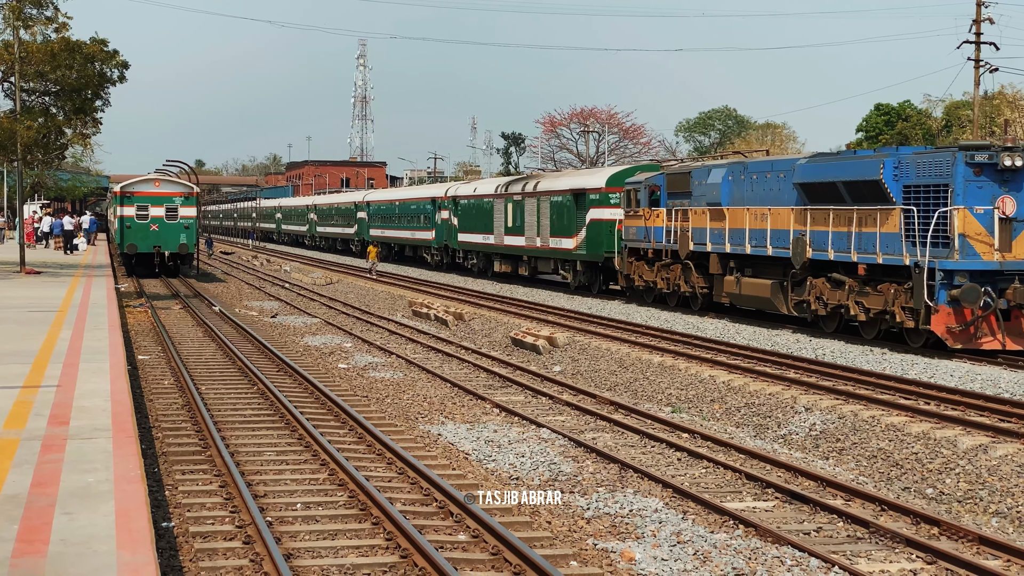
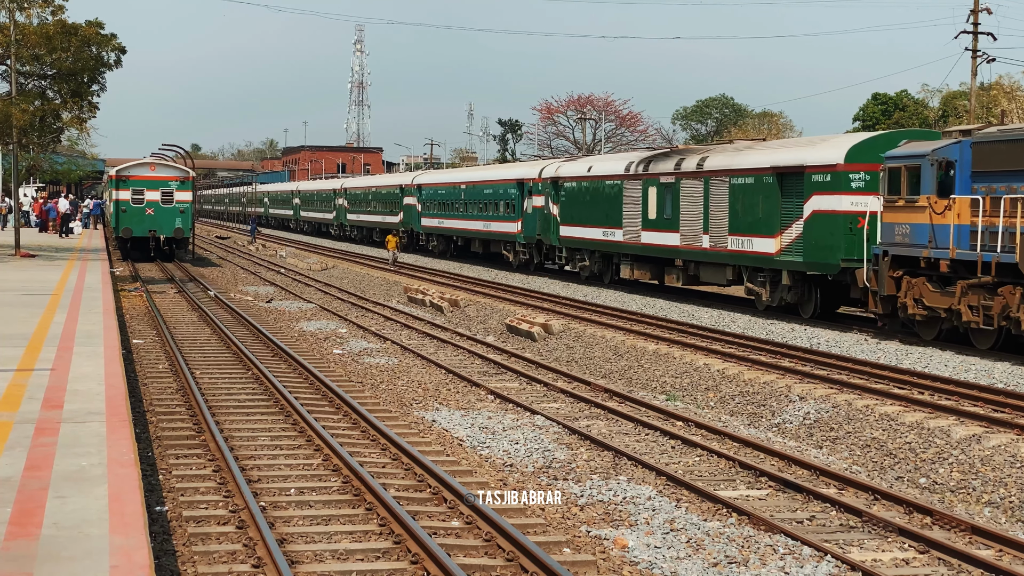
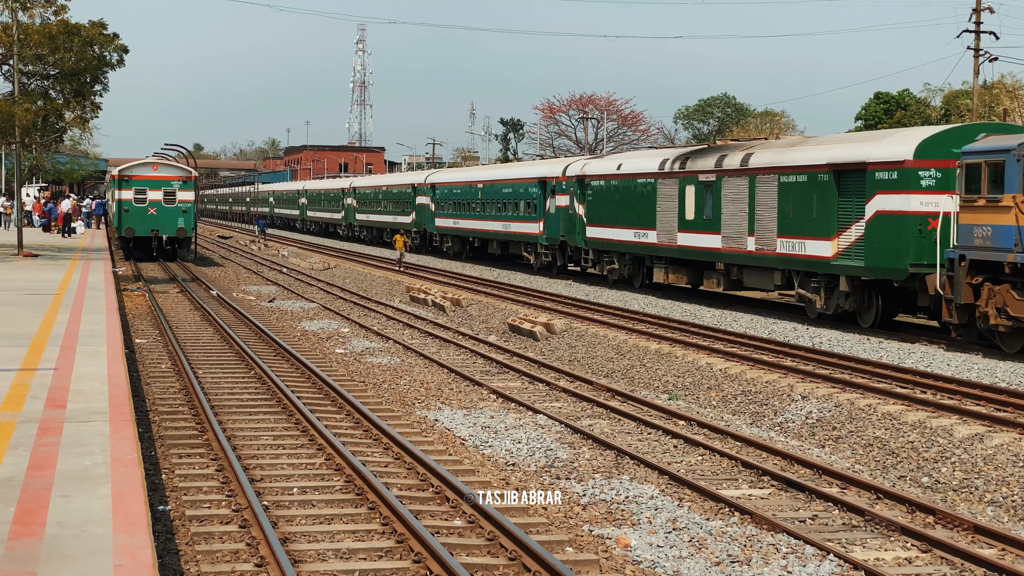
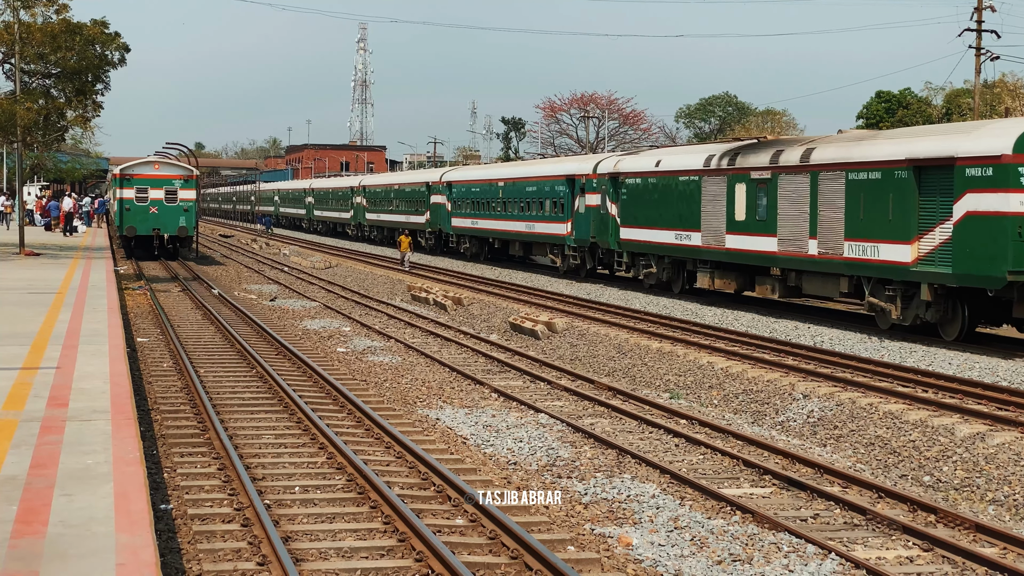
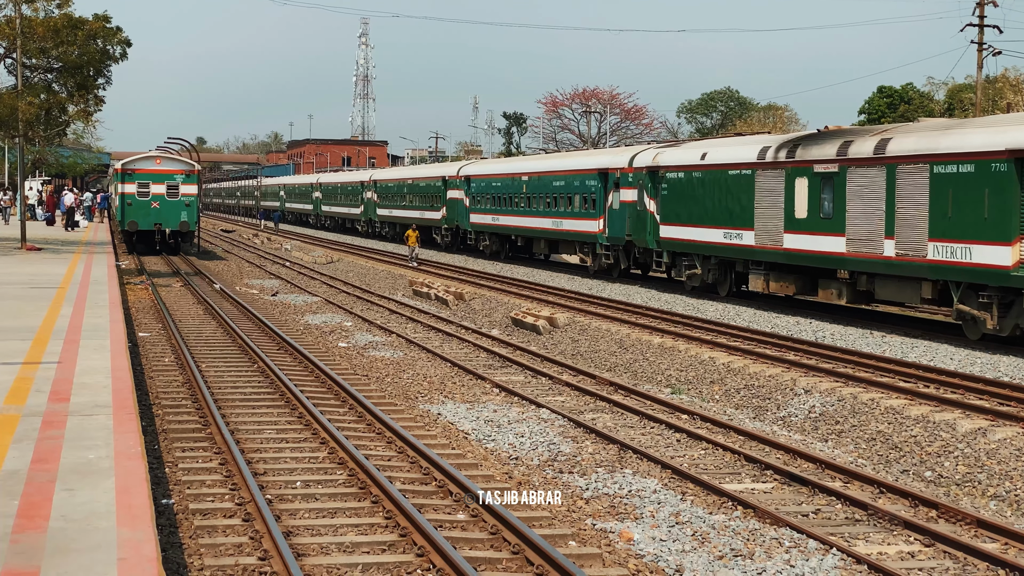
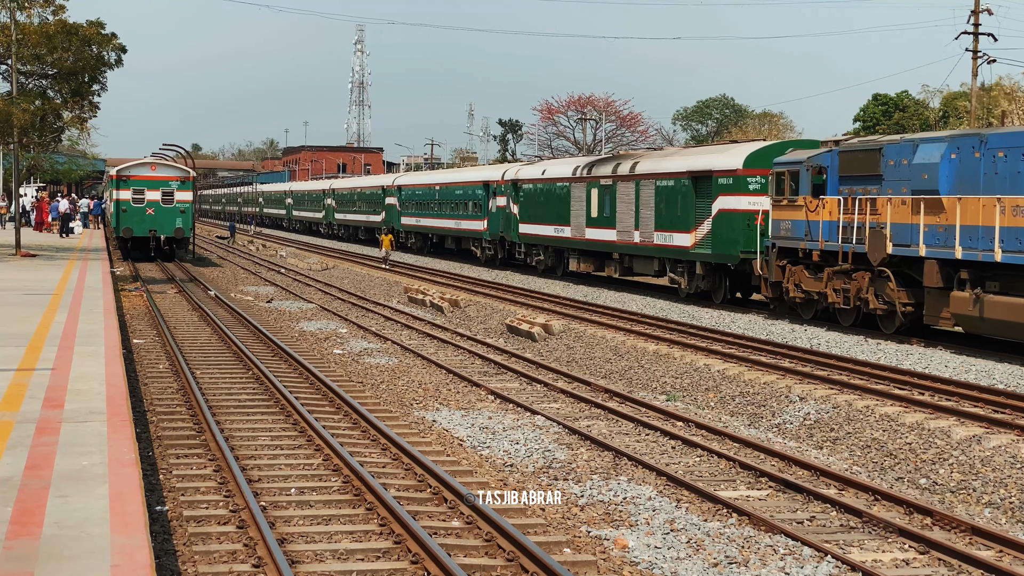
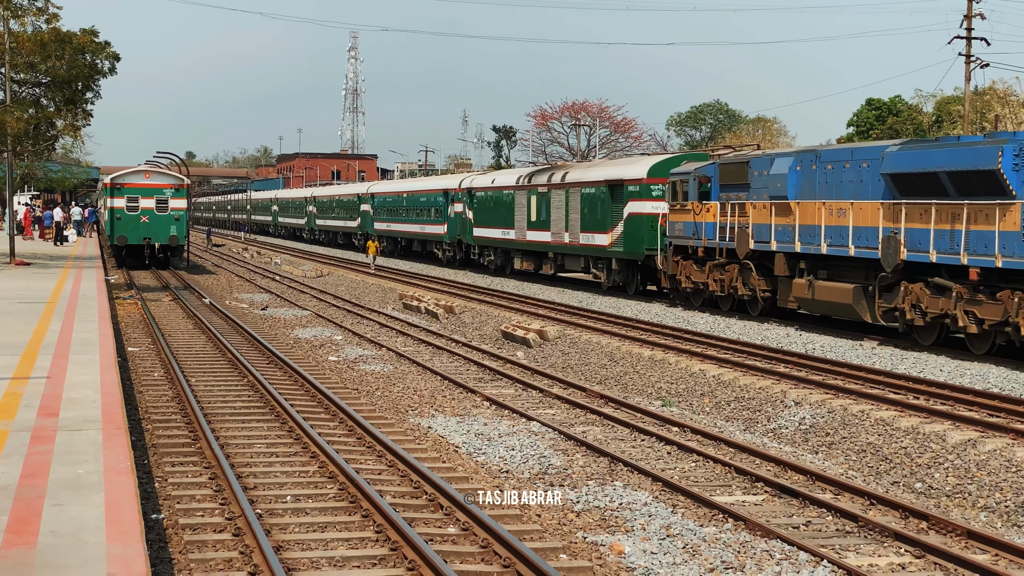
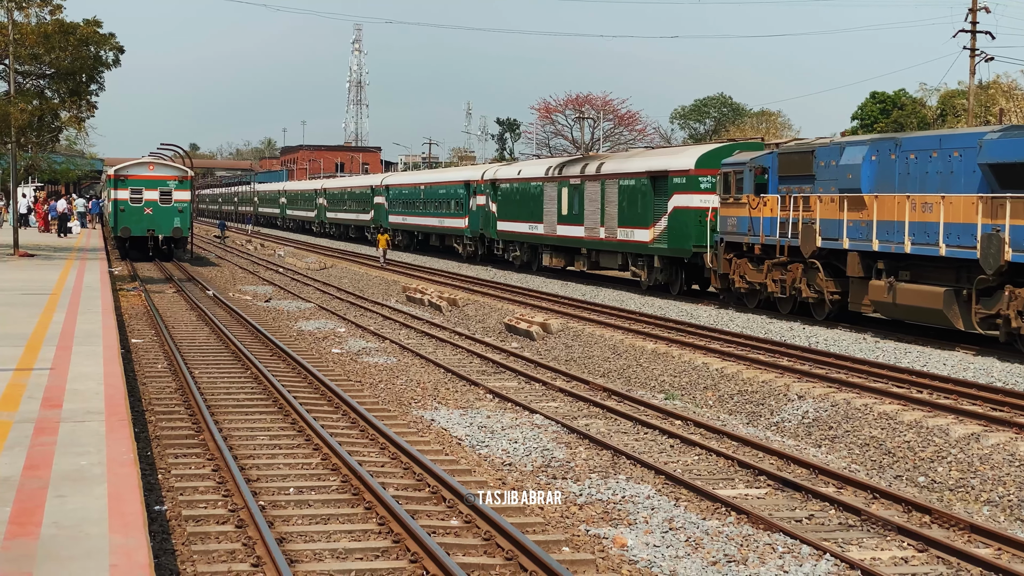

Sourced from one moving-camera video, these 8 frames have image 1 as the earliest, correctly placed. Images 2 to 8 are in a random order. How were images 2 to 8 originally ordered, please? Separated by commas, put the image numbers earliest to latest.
7, 8, 6, 2, 3, 4, 5
